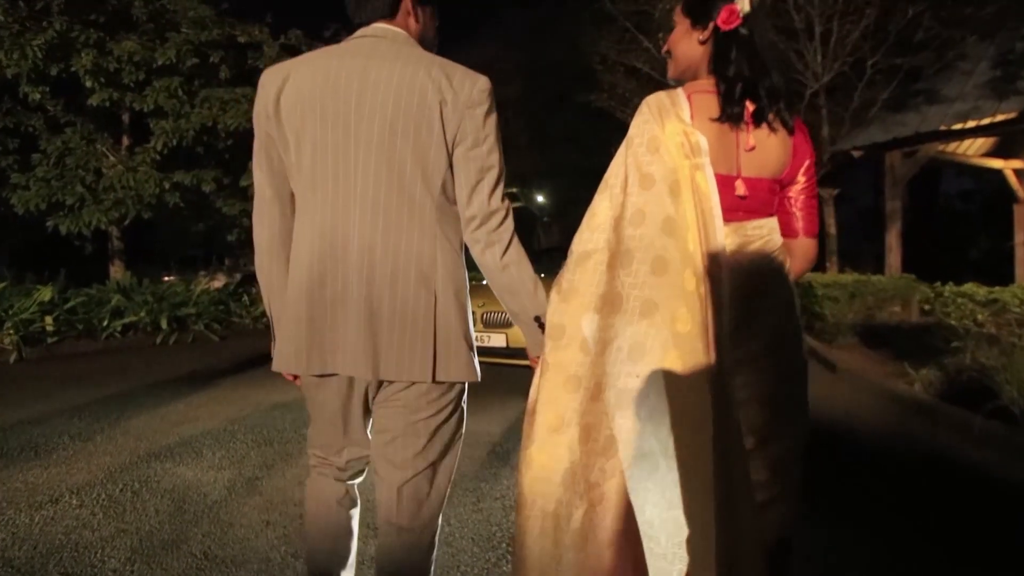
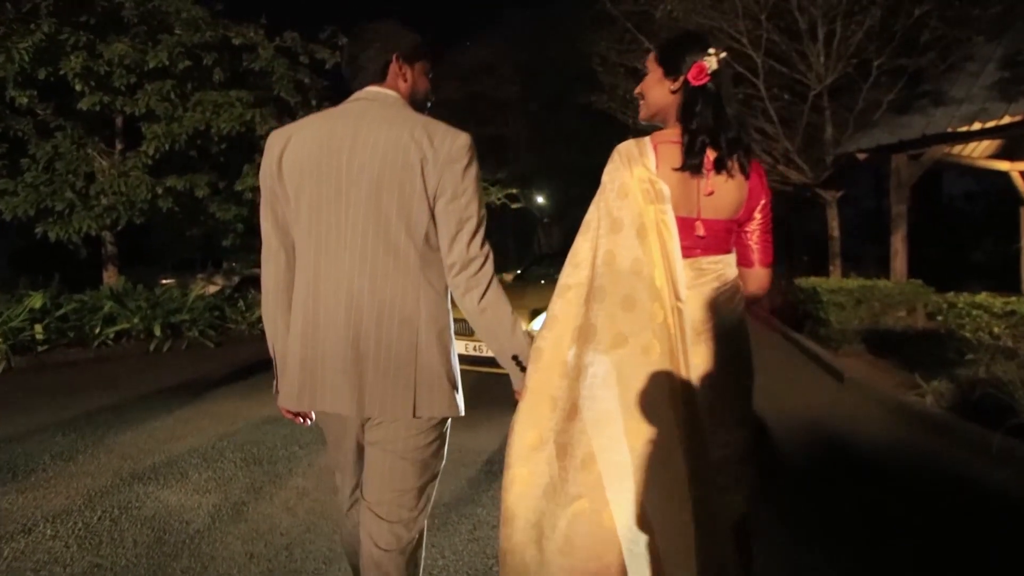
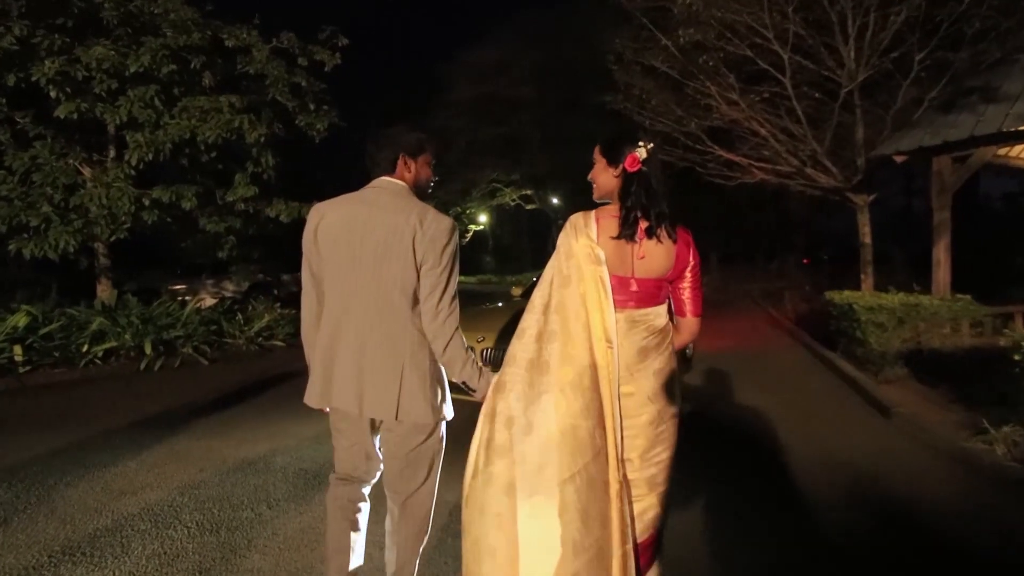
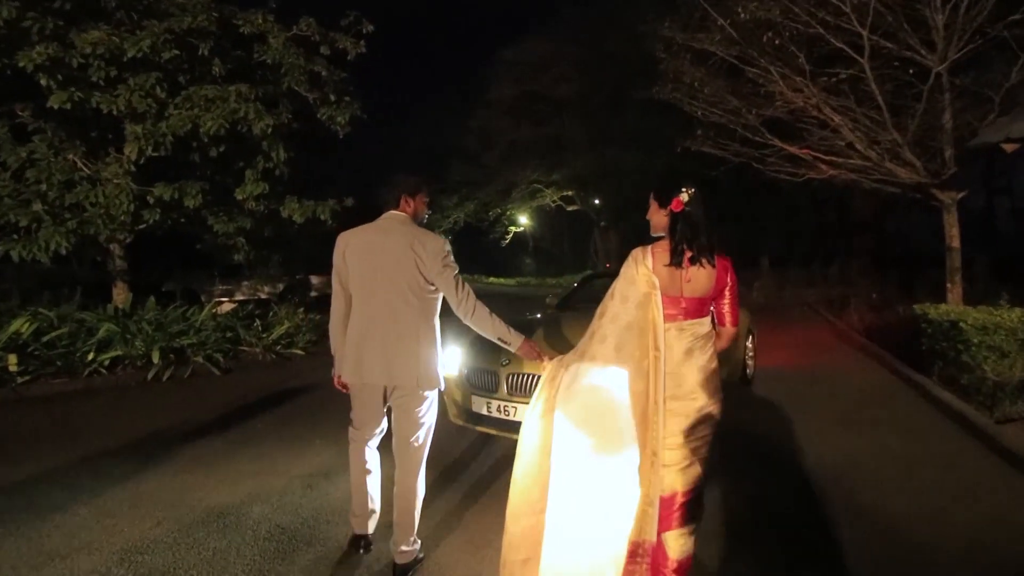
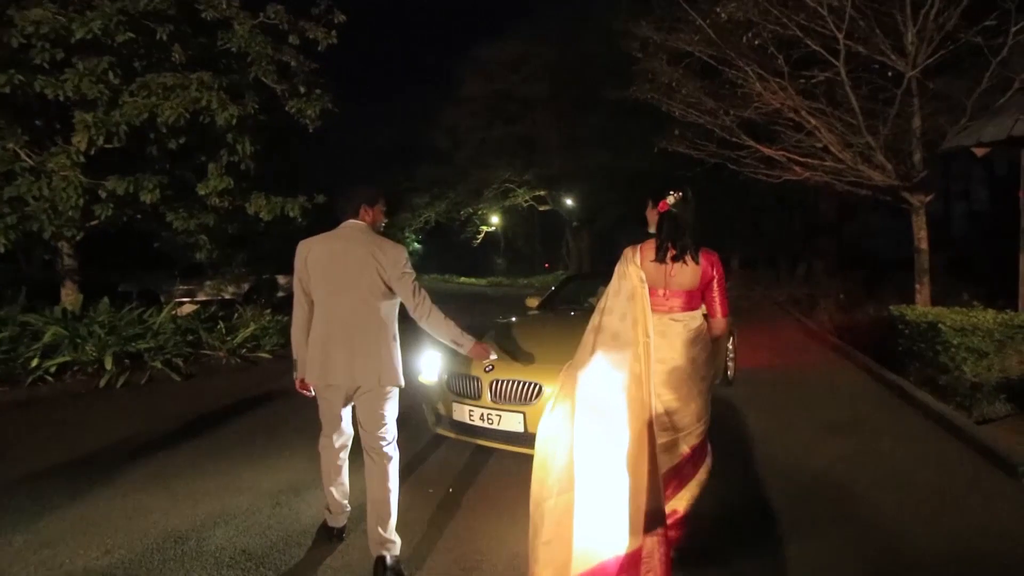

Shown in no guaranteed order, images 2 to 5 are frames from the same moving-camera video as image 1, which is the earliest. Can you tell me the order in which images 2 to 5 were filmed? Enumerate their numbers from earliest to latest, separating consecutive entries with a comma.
2, 3, 4, 5
